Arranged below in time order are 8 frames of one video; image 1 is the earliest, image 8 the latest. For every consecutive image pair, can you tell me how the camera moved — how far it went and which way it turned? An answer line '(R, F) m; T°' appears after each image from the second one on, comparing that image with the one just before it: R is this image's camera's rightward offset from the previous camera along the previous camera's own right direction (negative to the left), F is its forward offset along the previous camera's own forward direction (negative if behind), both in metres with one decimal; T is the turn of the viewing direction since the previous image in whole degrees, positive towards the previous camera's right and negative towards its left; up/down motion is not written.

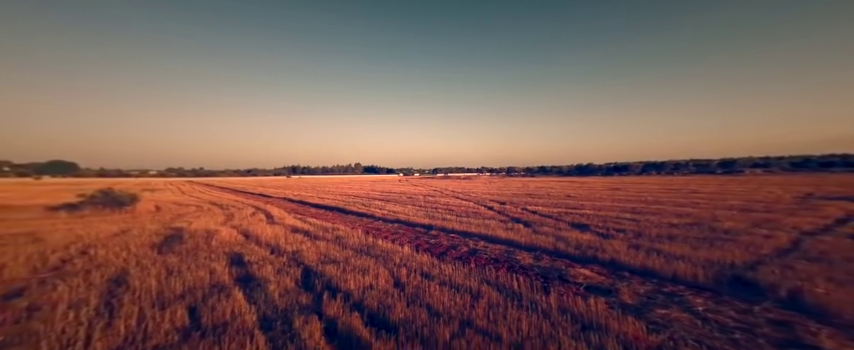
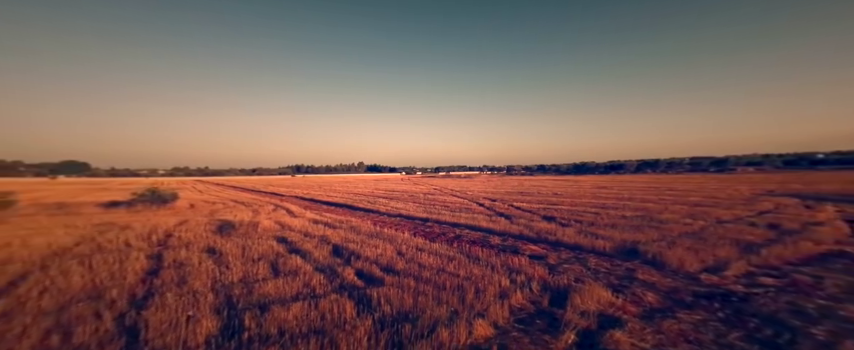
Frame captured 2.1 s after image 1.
(+0.4, -3.3) m; -1°
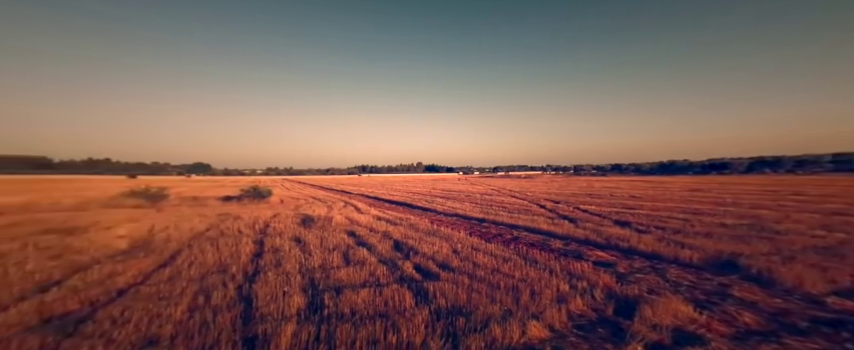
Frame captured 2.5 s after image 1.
(+0.1, -0.3) m; -12°
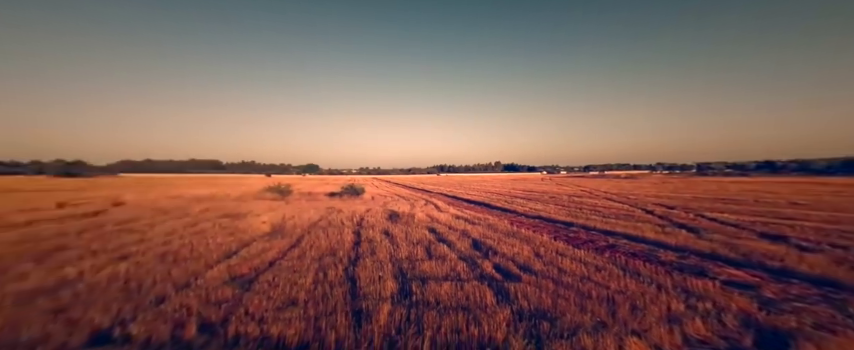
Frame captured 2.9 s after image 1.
(-0.1, -0.3) m; -16°
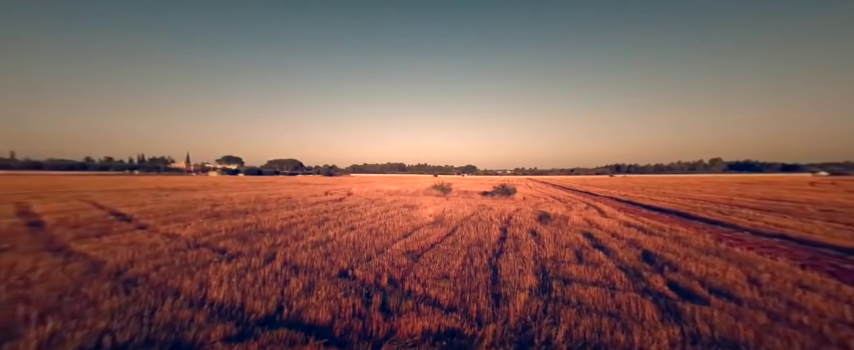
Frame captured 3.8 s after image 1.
(+0.6, -0.8) m; -32°
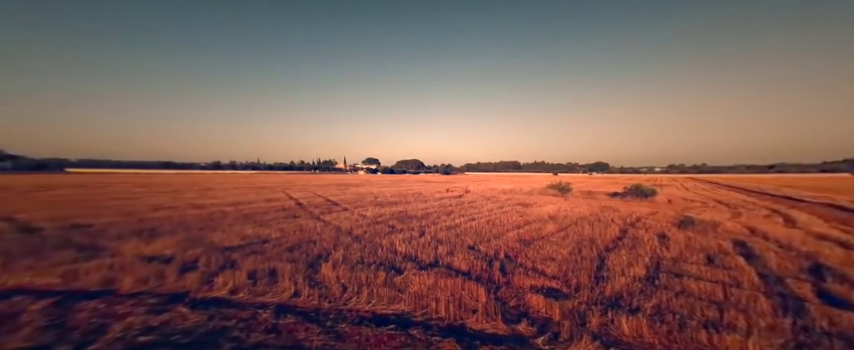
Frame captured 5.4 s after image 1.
(+0.3, -3.1) m; -24°
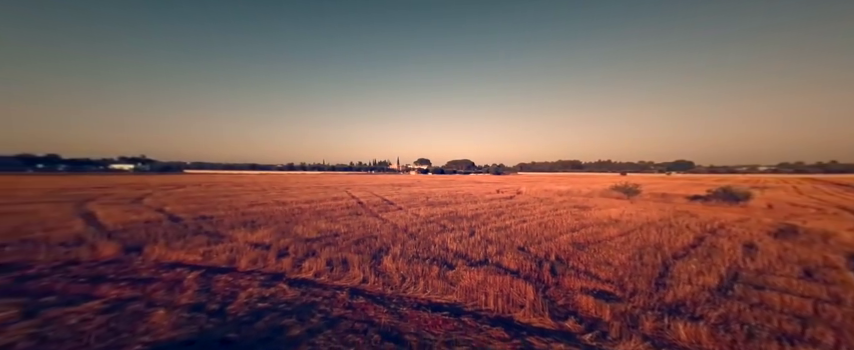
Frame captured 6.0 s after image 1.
(0.0, -0.8) m; -11°
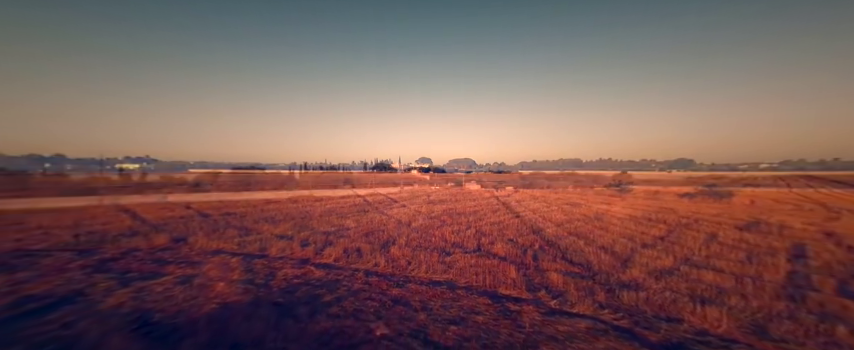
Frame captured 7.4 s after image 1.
(0.0, -1.7) m; 0°
